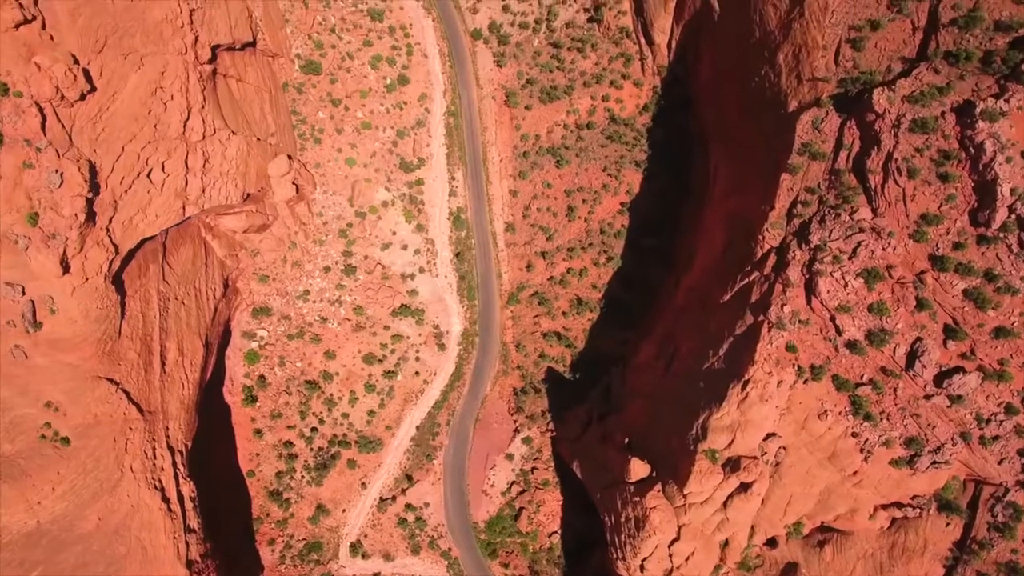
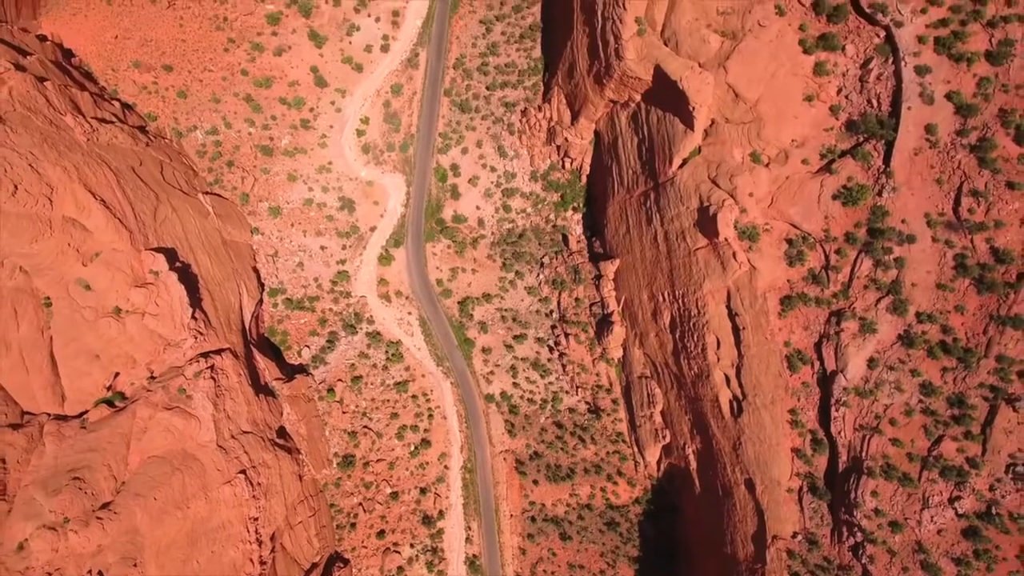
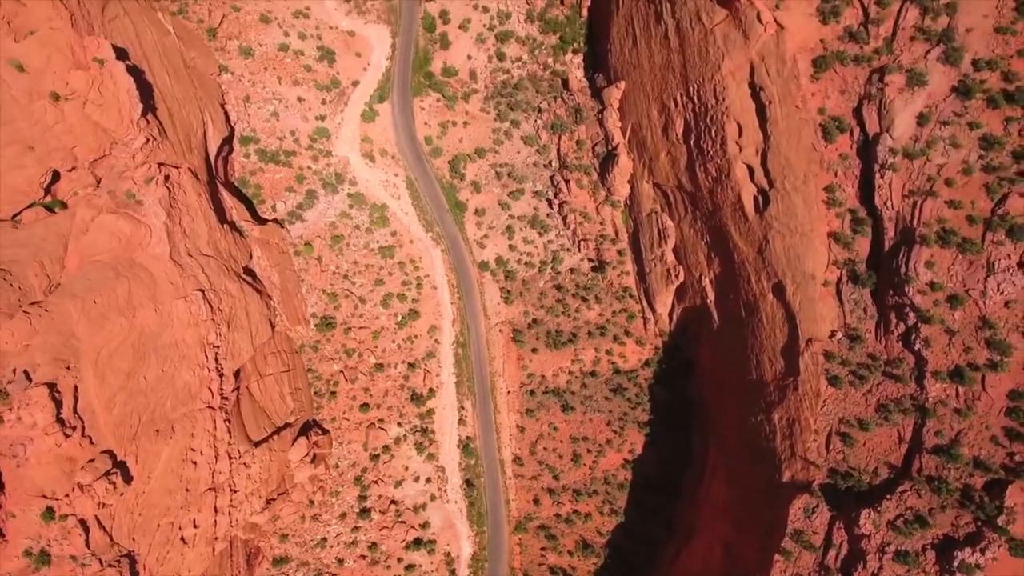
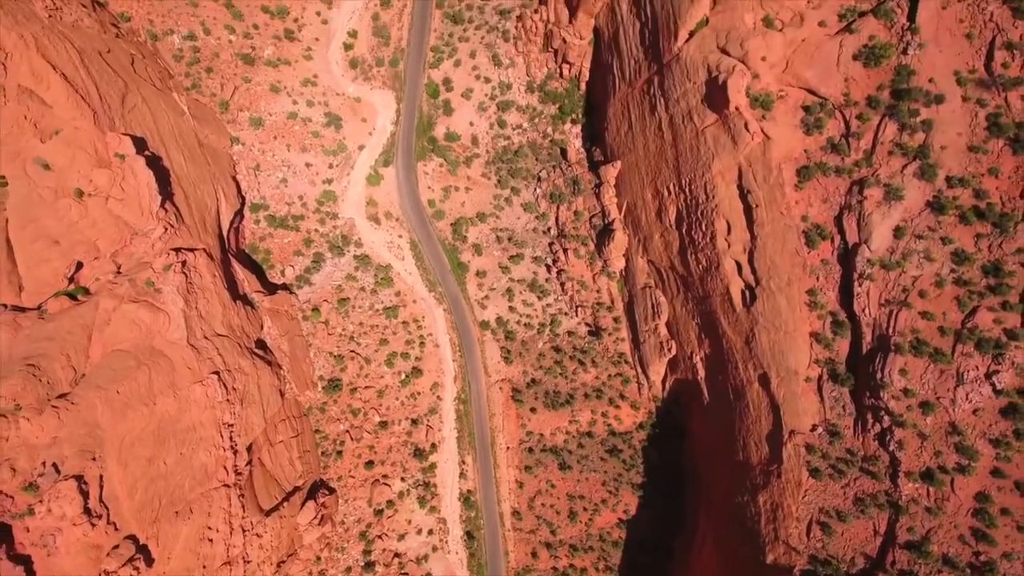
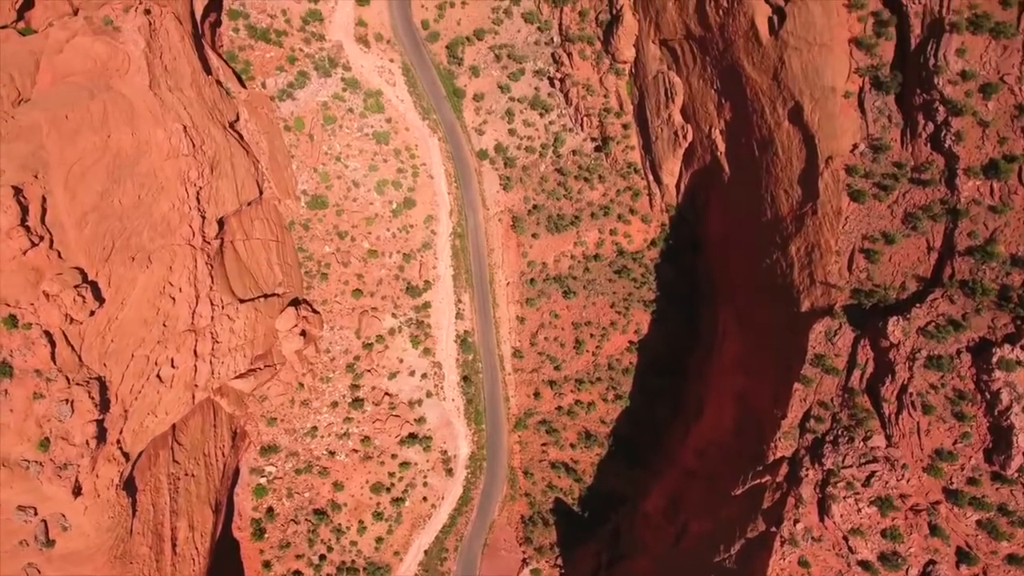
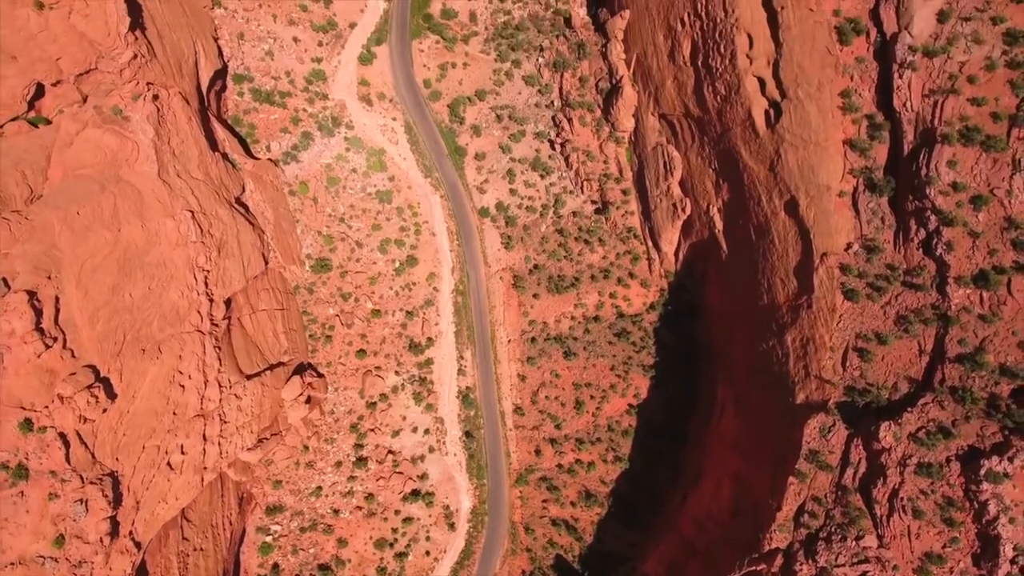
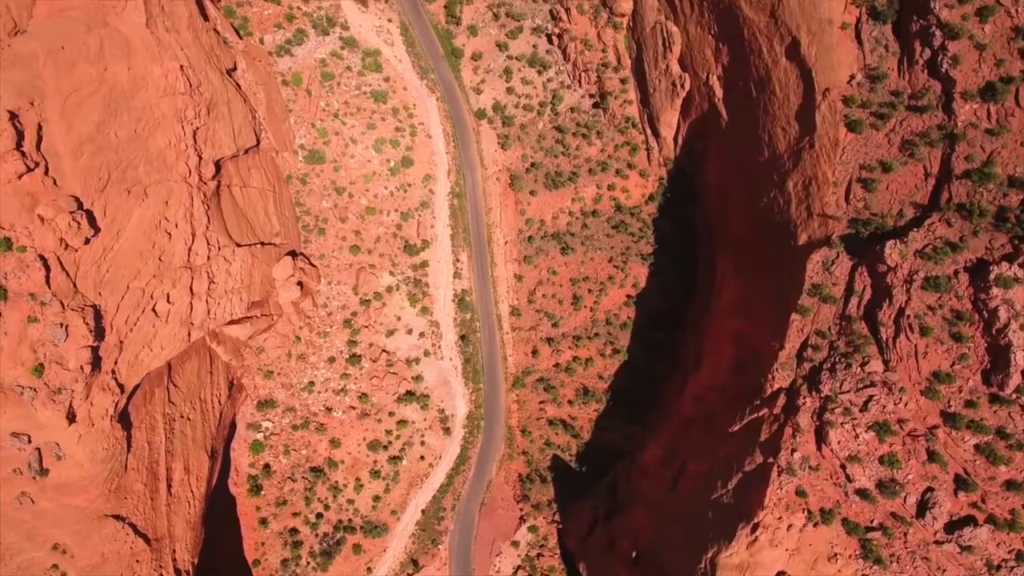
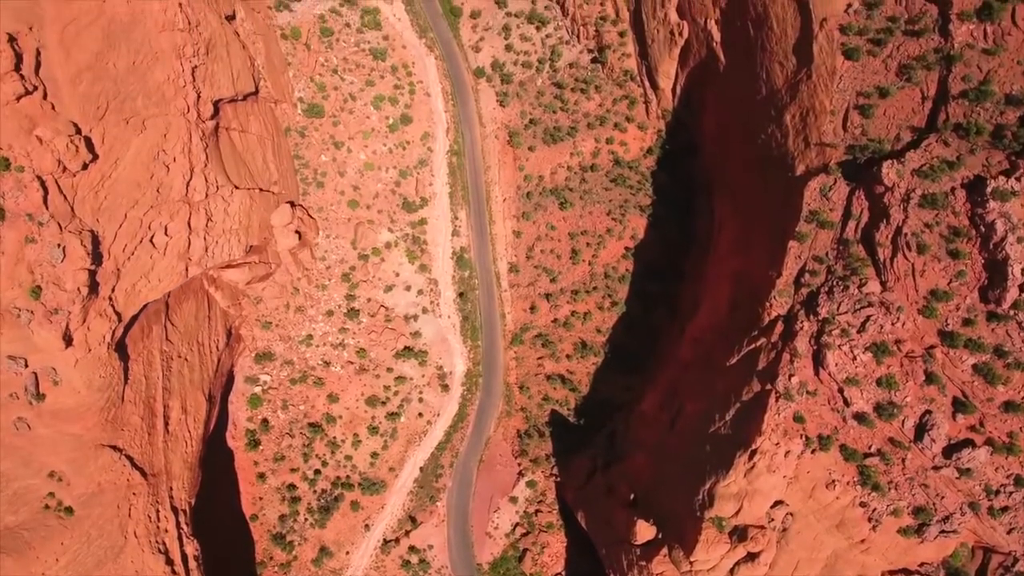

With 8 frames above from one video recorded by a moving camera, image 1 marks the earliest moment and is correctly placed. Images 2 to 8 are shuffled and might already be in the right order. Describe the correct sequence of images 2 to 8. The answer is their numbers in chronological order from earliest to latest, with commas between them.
8, 7, 5, 6, 3, 4, 2
